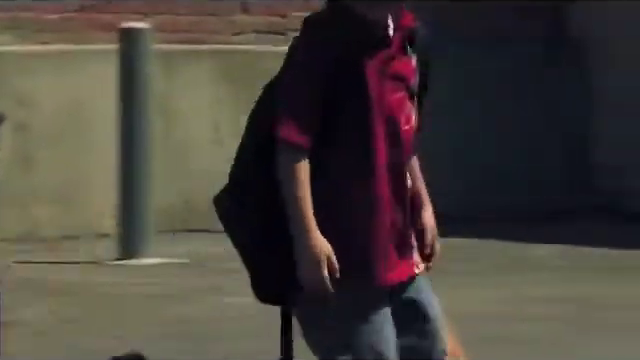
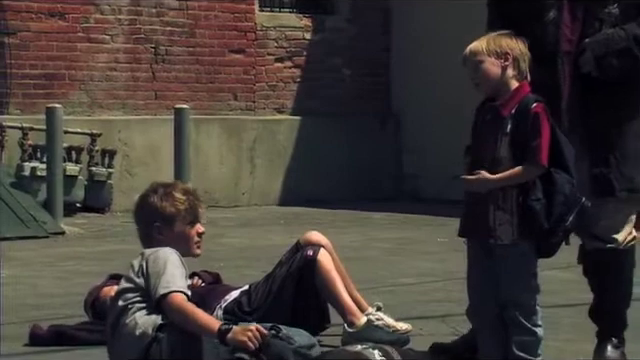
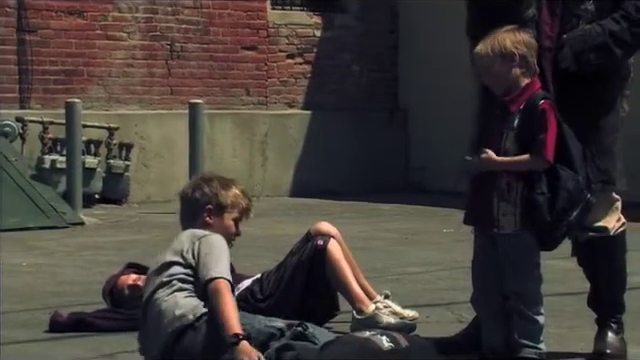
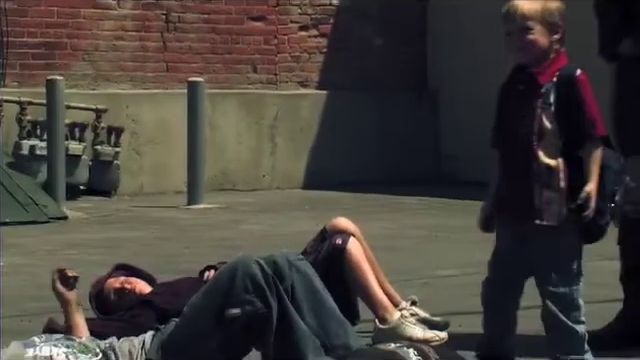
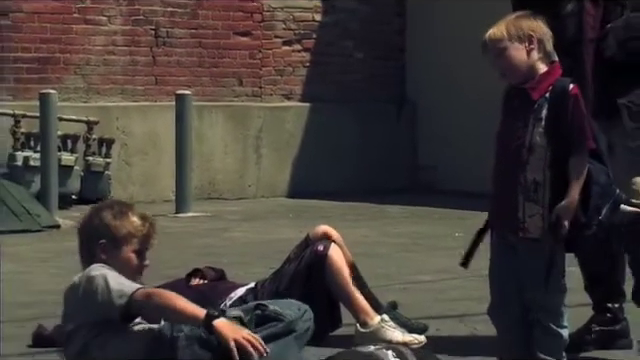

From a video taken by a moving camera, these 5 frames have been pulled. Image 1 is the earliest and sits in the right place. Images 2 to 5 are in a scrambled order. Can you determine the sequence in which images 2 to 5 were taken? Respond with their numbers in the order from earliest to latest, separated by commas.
4, 5, 2, 3
